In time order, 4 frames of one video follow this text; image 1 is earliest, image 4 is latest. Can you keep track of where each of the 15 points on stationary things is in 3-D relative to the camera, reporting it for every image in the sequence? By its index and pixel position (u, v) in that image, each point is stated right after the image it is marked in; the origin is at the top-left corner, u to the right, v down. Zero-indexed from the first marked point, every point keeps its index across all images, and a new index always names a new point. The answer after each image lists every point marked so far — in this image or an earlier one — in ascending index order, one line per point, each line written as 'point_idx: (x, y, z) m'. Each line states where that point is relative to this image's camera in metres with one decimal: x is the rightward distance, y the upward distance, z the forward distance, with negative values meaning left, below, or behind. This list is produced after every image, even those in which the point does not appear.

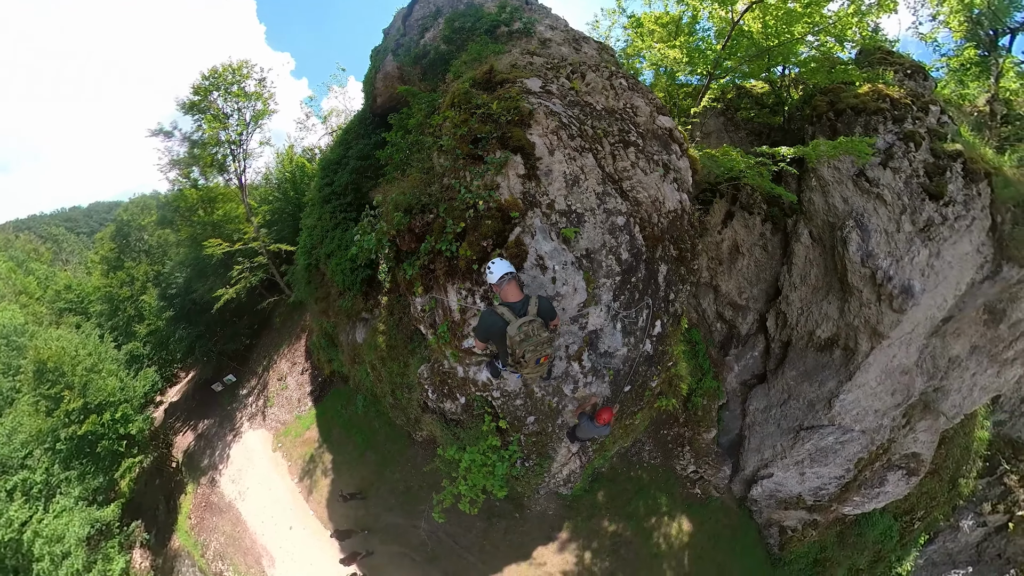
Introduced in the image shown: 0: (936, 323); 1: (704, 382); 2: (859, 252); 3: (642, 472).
0: (+8.3, -0.8, +9.1) m
1: (+4.4, -1.9, +10.8) m
2: (+7.0, +0.8, +9.5) m
3: (+3.0, -4.1, +10.9) m
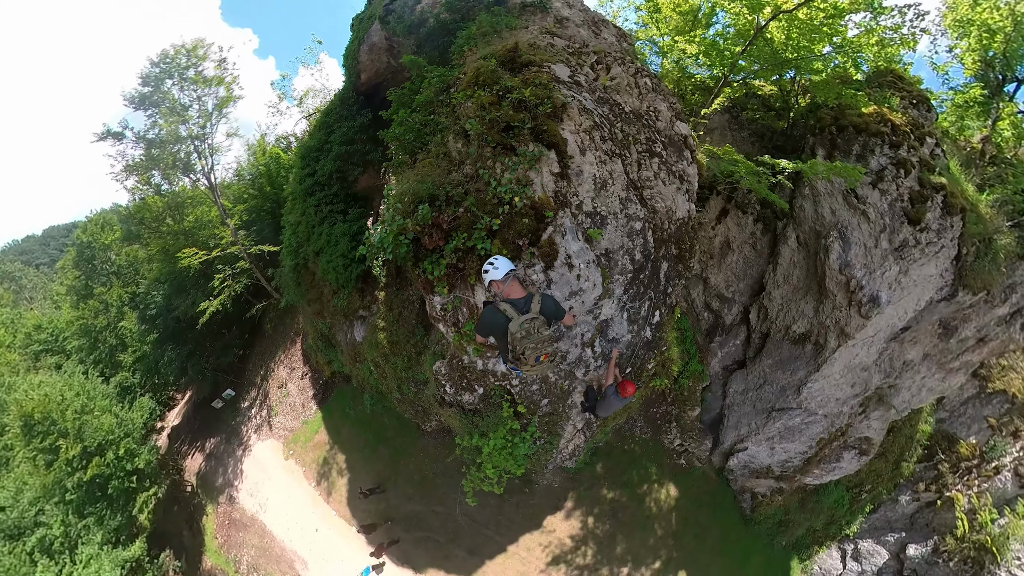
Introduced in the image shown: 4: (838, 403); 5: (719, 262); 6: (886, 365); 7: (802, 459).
0: (+8.6, -0.9, +10.4) m
1: (+4.6, -1.9, +11.9) m
2: (+7.2, +0.7, +10.4) m
3: (+3.2, -4.1, +12.2) m
4: (+7.8, -2.7, +11.0) m
5: (+5.4, +0.7, +12.3) m
6: (+8.7, -1.8, +10.8) m
7: (+7.3, -4.3, +11.5) m
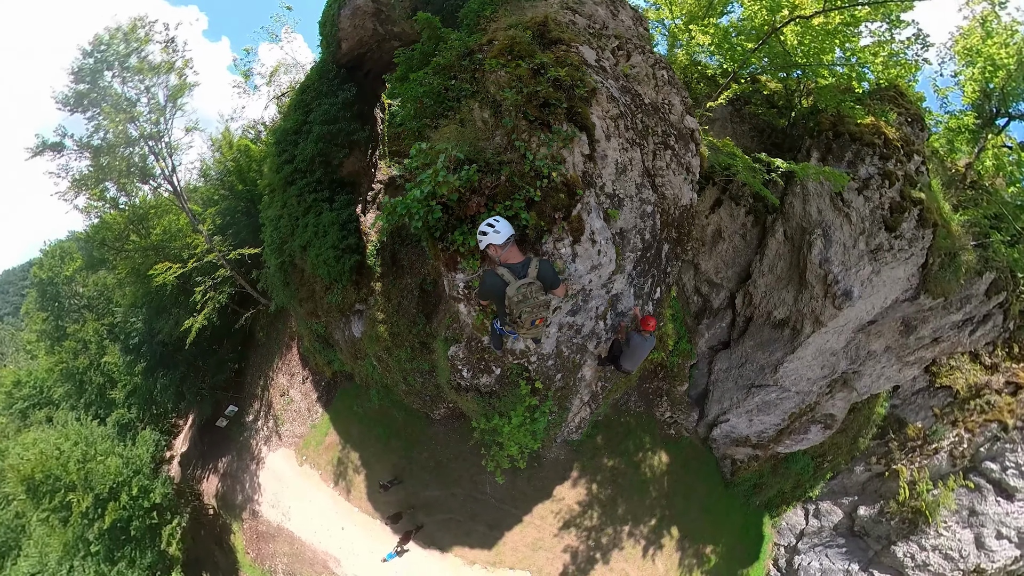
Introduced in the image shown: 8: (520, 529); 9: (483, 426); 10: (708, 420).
0: (+8.9, -0.9, +11.8) m
1: (+4.7, -1.7, +12.9) m
2: (+7.5, +0.7, +11.2) m
3: (+3.4, -3.8, +13.4) m
4: (+8.0, -2.5, +12.6) m
5: (+5.5, +1.0, +12.8) m
6: (+9.0, -1.7, +12.3) m
7: (+7.5, -4.0, +13.3) m
8: (+0.2, -6.4, +12.4) m
9: (-0.8, -3.1, +11.2) m
10: (+5.7, -3.9, +13.6) m
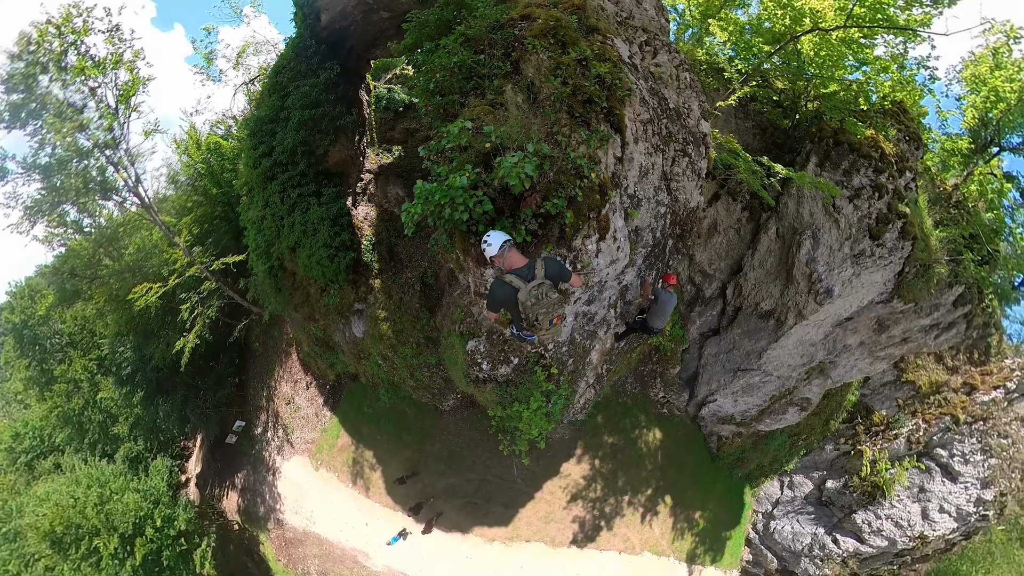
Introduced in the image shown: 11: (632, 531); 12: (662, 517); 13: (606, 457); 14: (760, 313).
0: (+9.2, -0.9, +12.9) m
1: (+4.9, -1.5, +13.6) m
2: (+7.9, +0.5, +12.0) m
3: (+3.5, -3.6, +14.3) m
4: (+8.3, -2.4, +13.9) m
5: (+5.7, +1.1, +13.3) m
6: (+9.2, -1.6, +13.6) m
7: (+7.6, -3.7, +14.7) m
8: (+0.5, -6.4, +13.5) m
9: (-0.3, -3.3, +11.6) m
10: (+5.8, -3.6, +14.8) m
11: (+3.7, -7.5, +14.4) m
12: (+4.7, -7.3, +14.8) m
13: (+2.8, -5.3, +14.2) m
14: (+7.3, -0.9, +13.4) m
